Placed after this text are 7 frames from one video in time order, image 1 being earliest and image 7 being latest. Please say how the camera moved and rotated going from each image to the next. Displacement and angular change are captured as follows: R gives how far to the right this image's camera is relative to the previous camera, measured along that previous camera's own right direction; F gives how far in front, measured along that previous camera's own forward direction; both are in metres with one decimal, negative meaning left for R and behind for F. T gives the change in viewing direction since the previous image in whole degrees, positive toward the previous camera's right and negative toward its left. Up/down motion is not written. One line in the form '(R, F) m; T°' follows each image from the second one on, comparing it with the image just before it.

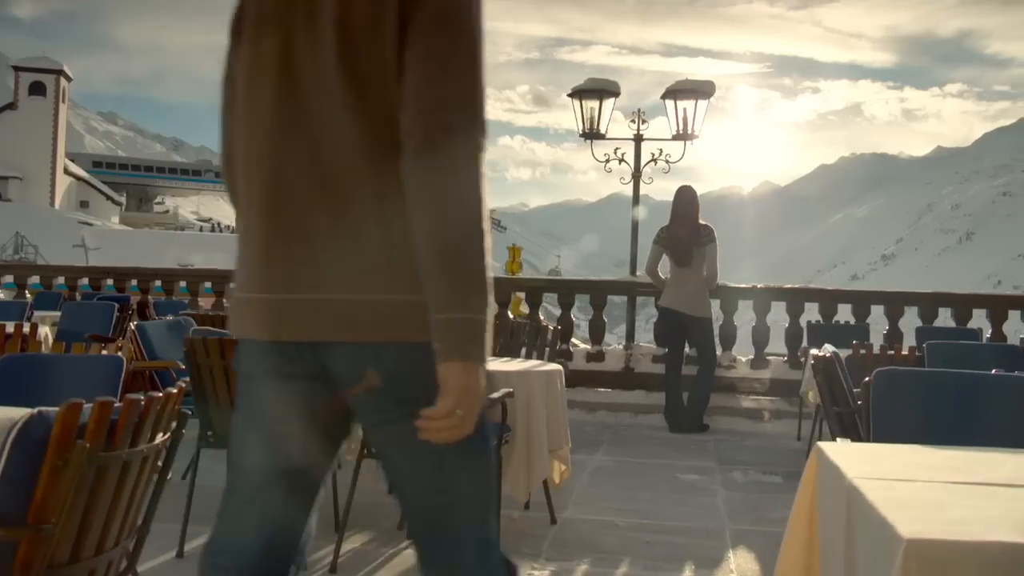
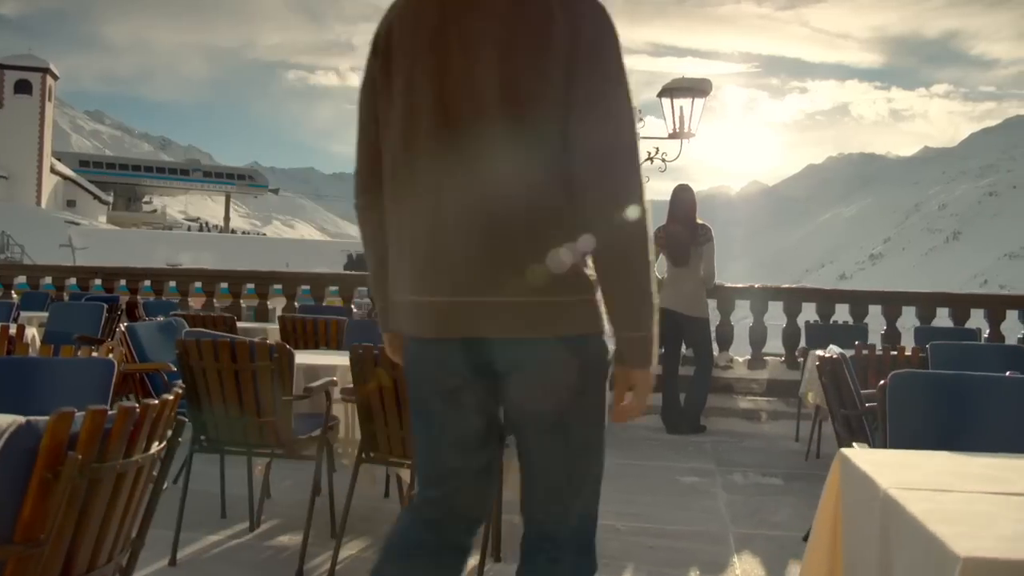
(-0.1, +0.1) m; +1°
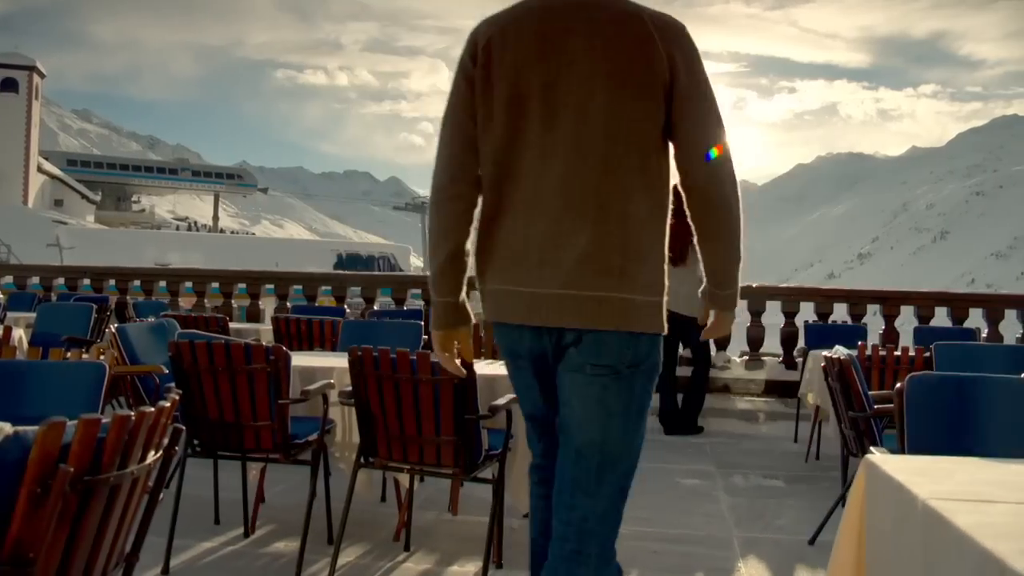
(-0.1, +0.1) m; +1°
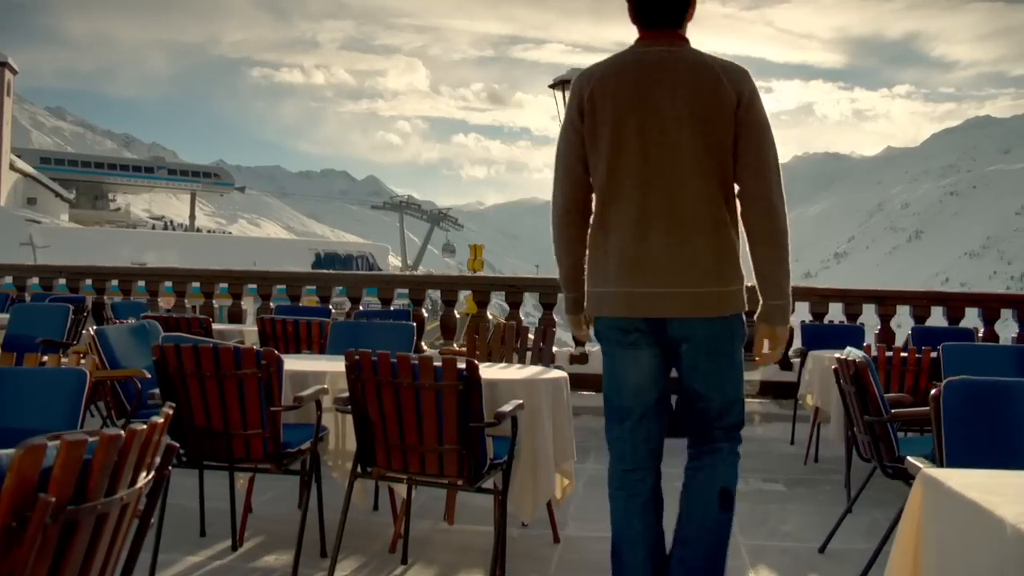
(-0.1, +0.2) m; +1°
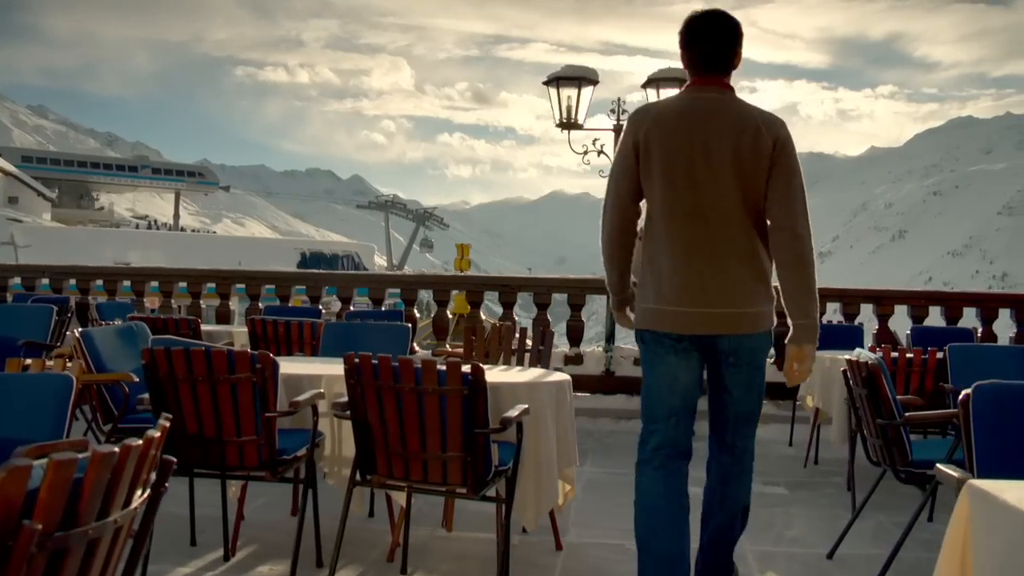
(-0.1, +0.1) m; +1°
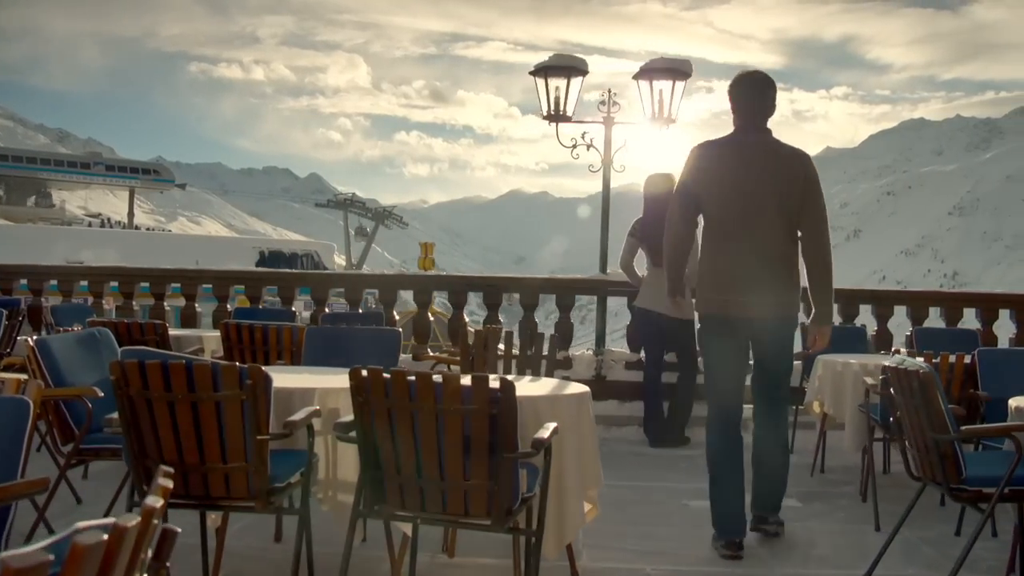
(-0.2, +0.4) m; +2°
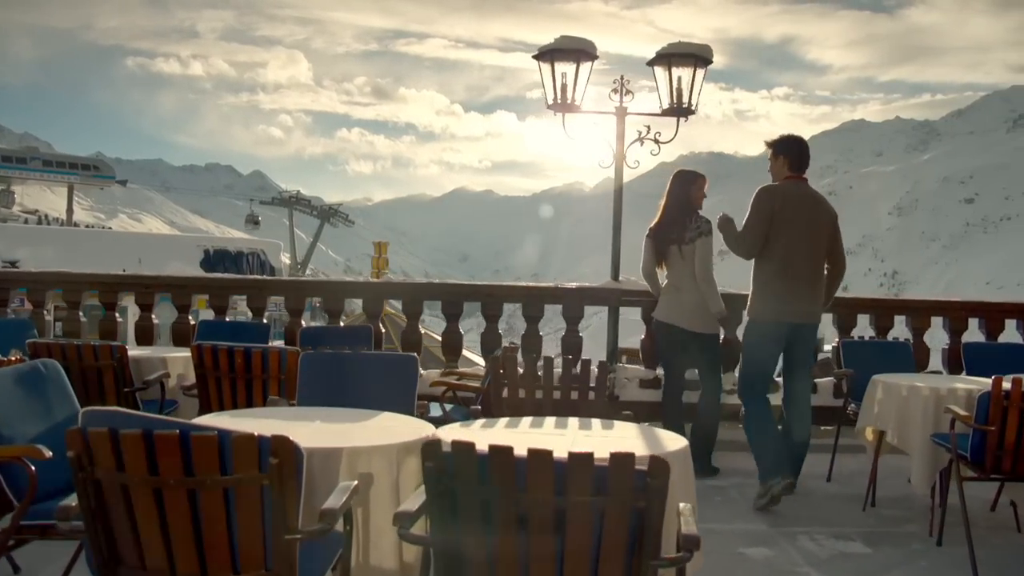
(-0.4, +0.9) m; +3°
